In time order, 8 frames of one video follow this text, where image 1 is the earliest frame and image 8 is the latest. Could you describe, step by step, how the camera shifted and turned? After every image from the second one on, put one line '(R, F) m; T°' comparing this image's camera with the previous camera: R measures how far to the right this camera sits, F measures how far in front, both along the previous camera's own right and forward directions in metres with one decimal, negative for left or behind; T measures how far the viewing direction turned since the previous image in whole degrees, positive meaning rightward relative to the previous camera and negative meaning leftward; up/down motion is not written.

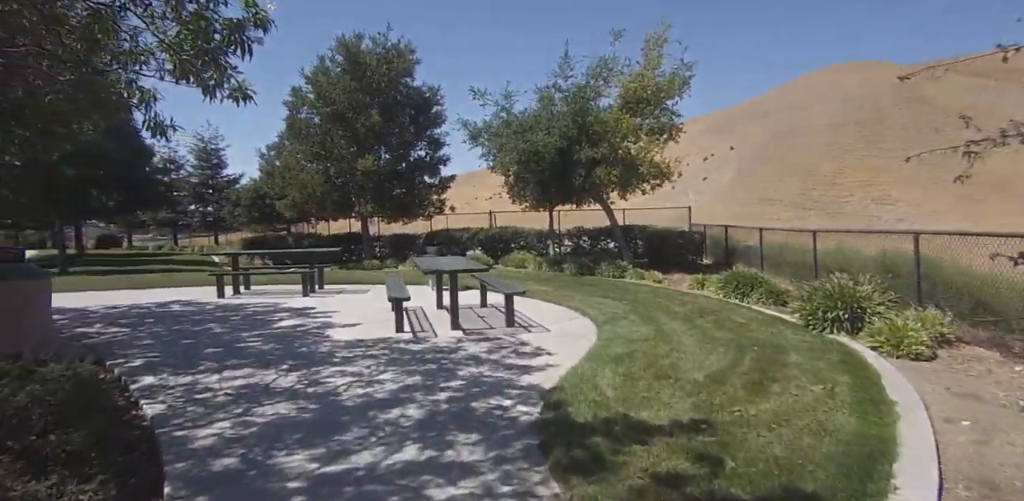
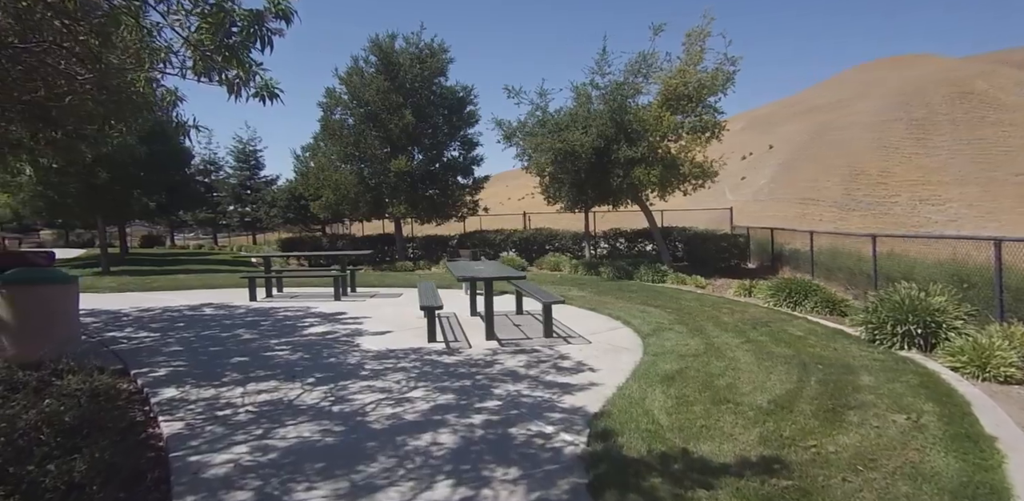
(-0.1, +0.4) m; -4°
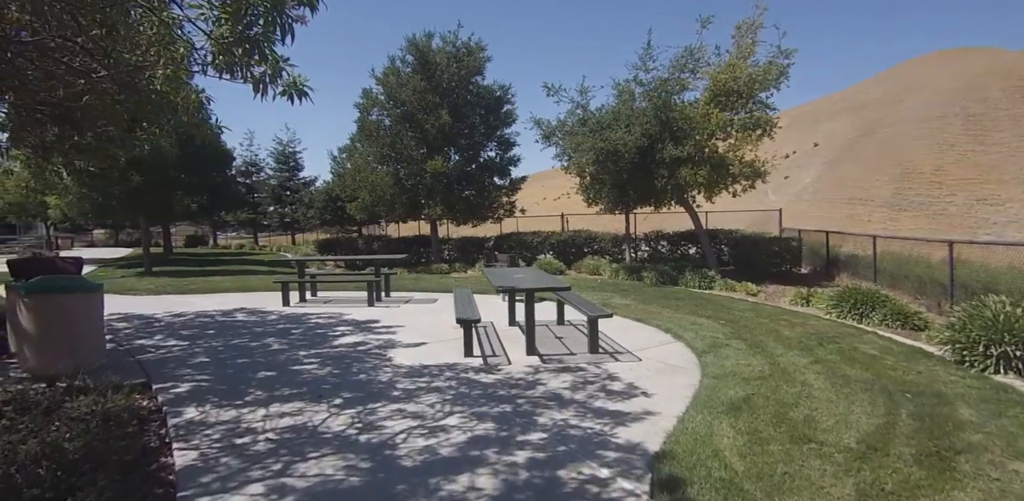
(-0.1, +0.5) m; -4°
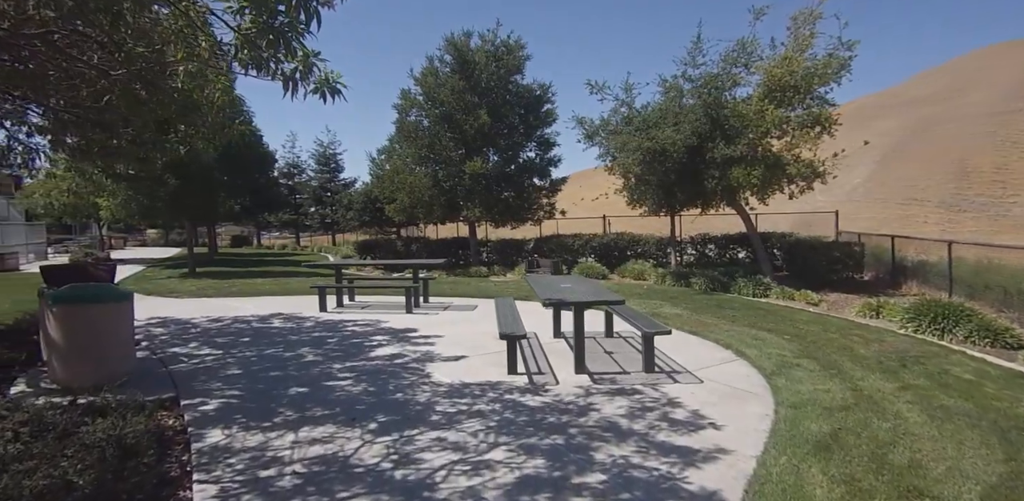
(-0.1, +0.5) m; -4°
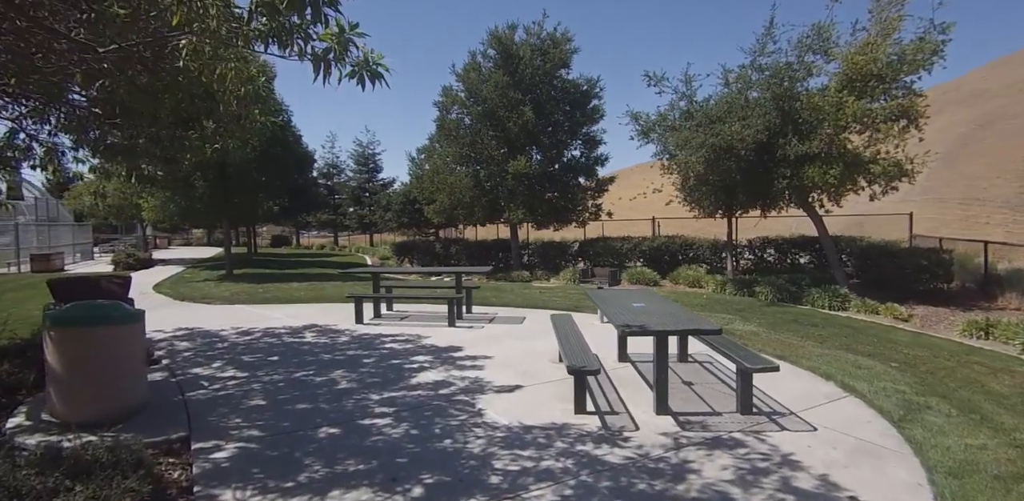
(-0.3, +0.9) m; -4°
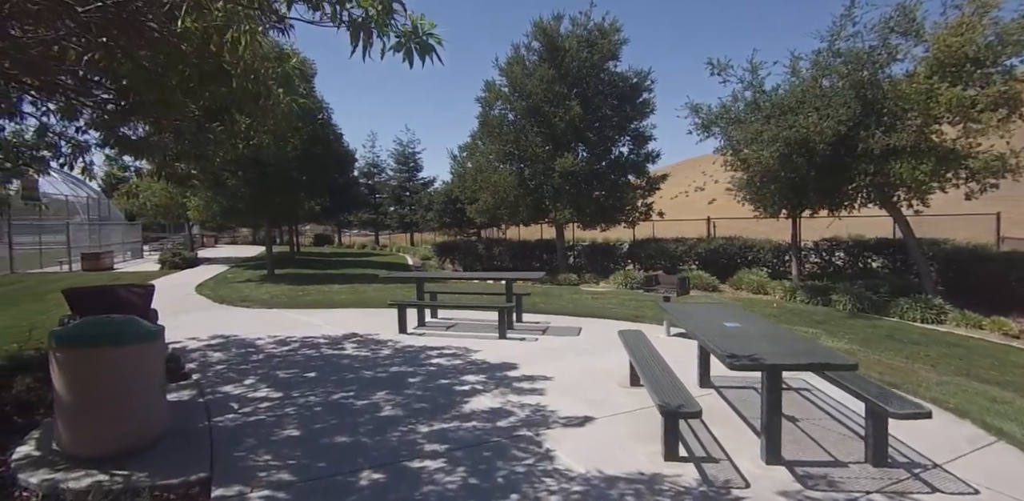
(-0.3, +0.8) m; -4°
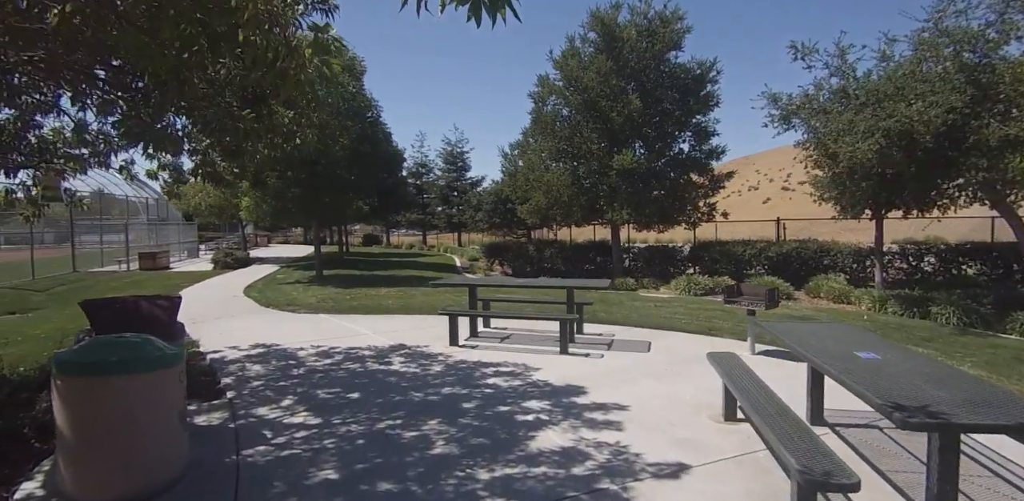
(-0.2, +0.8) m; -5°
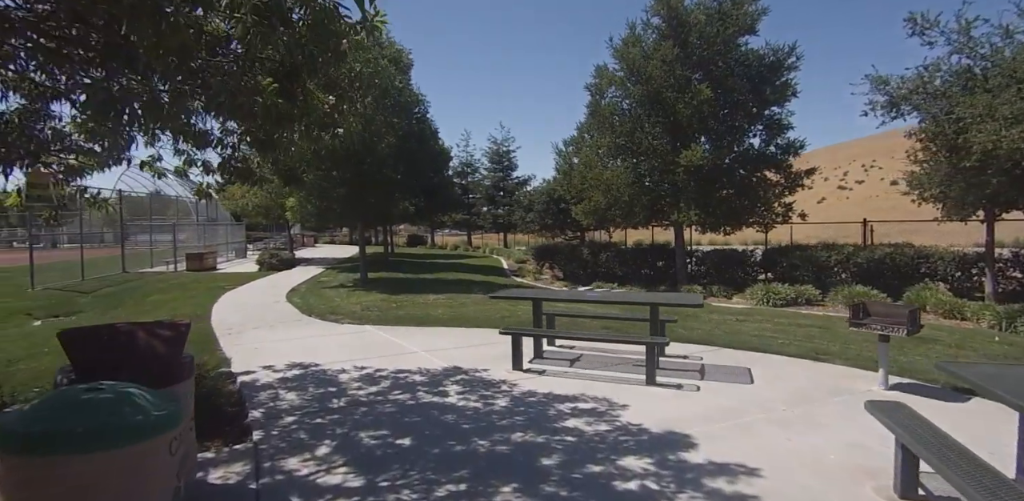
(-0.4, +1.0) m; -5°
